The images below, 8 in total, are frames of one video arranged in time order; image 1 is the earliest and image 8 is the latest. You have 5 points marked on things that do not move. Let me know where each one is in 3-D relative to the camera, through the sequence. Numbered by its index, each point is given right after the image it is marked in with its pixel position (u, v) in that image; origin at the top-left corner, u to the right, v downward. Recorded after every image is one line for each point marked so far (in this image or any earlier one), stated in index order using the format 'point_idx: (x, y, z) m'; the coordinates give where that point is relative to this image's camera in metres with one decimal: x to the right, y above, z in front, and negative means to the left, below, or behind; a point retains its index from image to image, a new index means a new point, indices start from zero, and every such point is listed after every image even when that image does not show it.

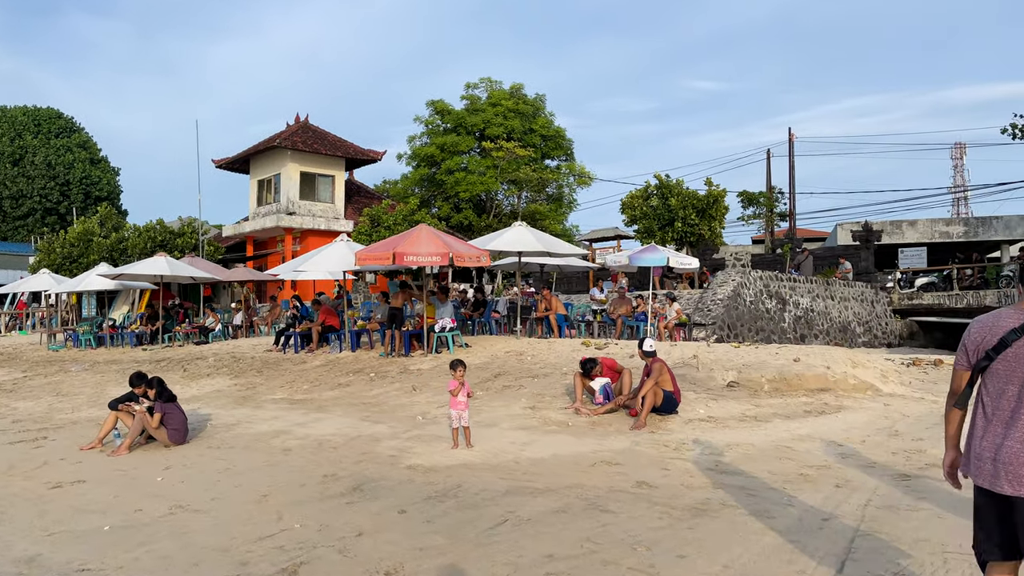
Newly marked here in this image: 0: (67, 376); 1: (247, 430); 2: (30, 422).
0: (-8.4, -1.7, +15.2) m
1: (-2.8, -1.5, +8.6) m
2: (-6.2, -1.7, +10.3) m
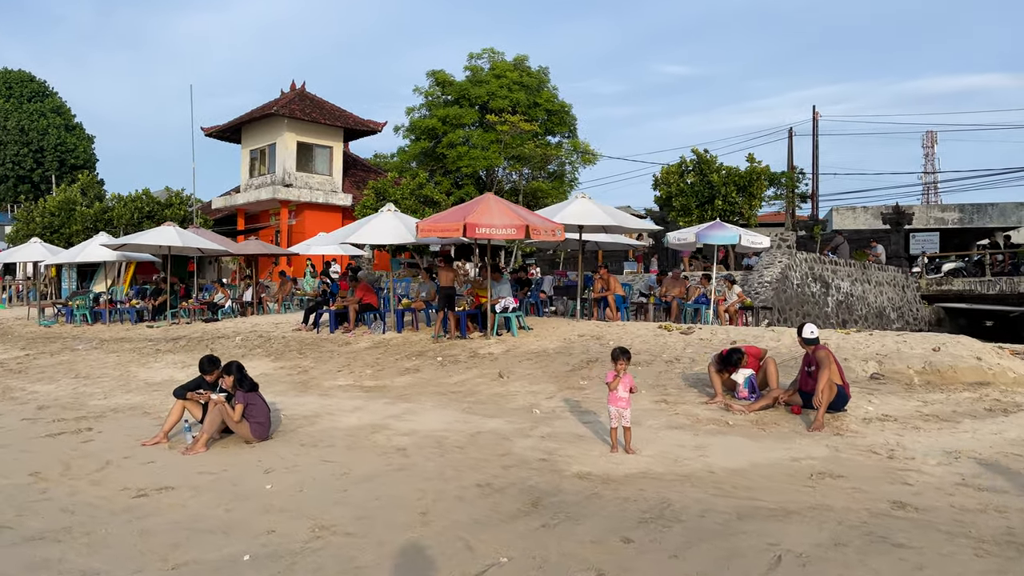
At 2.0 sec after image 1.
0: (-7.4, -1.2, +13.8) m
1: (-1.6, -1.3, +7.5) m
2: (-5.1, -1.4, +9.1) m
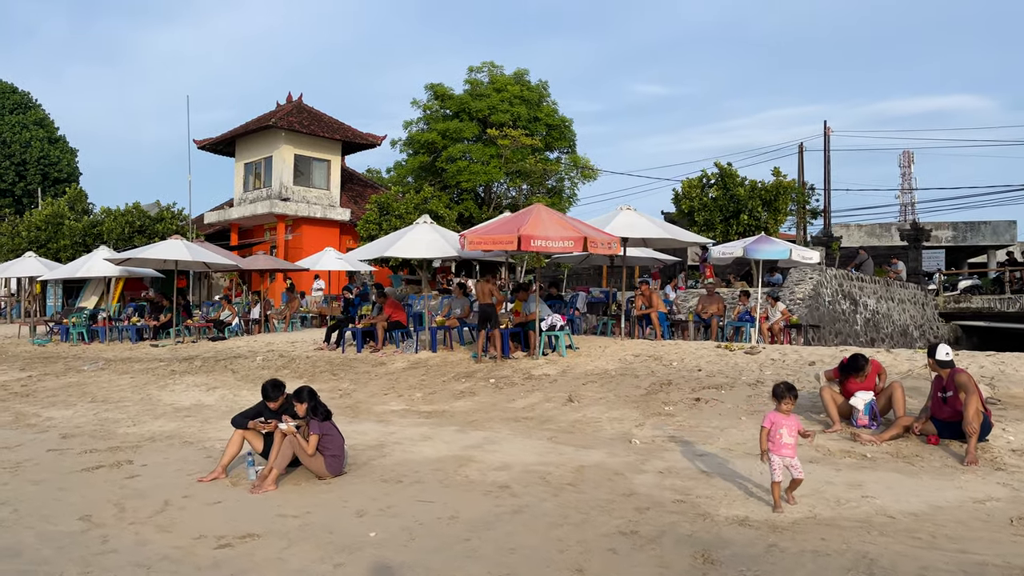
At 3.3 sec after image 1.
0: (-6.8, -1.4, +12.9) m
1: (-0.9, -1.4, +6.7) m
2: (-4.3, -1.5, +8.2) m
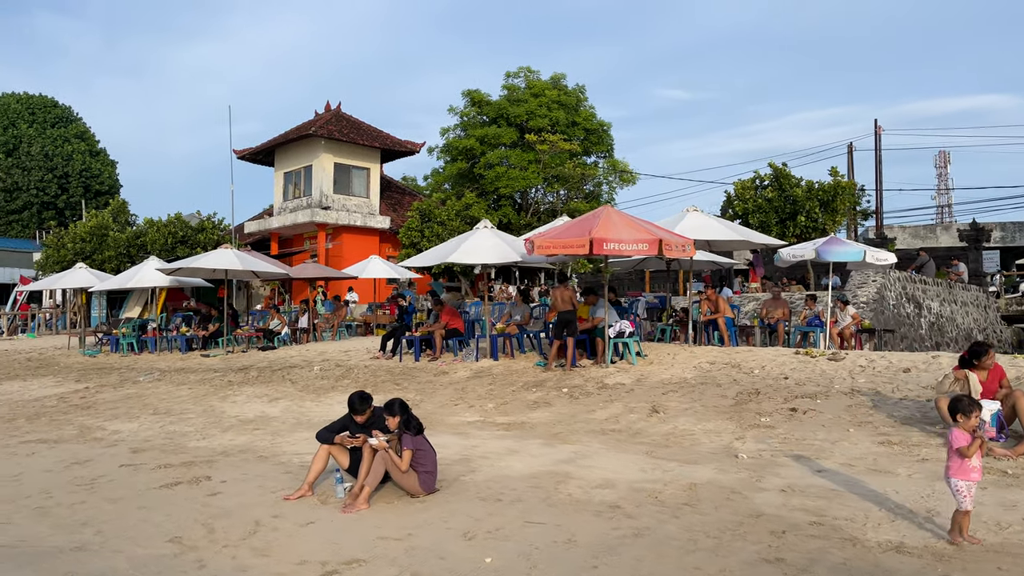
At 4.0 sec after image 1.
0: (-5.8, -1.6, +12.7) m
1: (-0.1, -1.5, +6.4) m
2: (-3.5, -1.6, +8.0) m
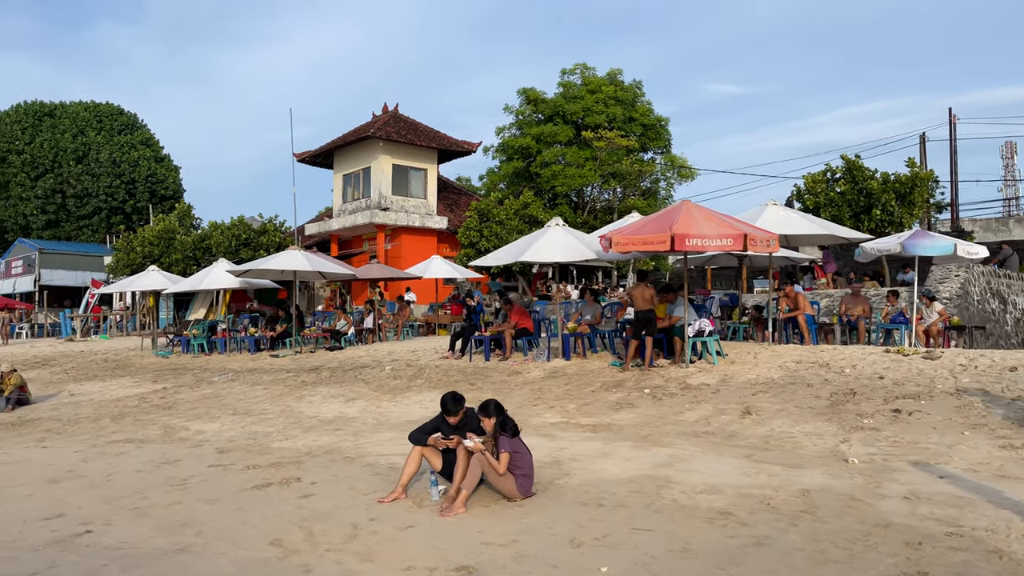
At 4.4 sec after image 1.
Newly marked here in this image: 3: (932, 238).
0: (-4.7, -1.6, +12.9) m
1: (+0.7, -1.4, +6.2) m
2: (-2.6, -1.6, +8.0) m
3: (+6.3, +0.7, +12.0) m
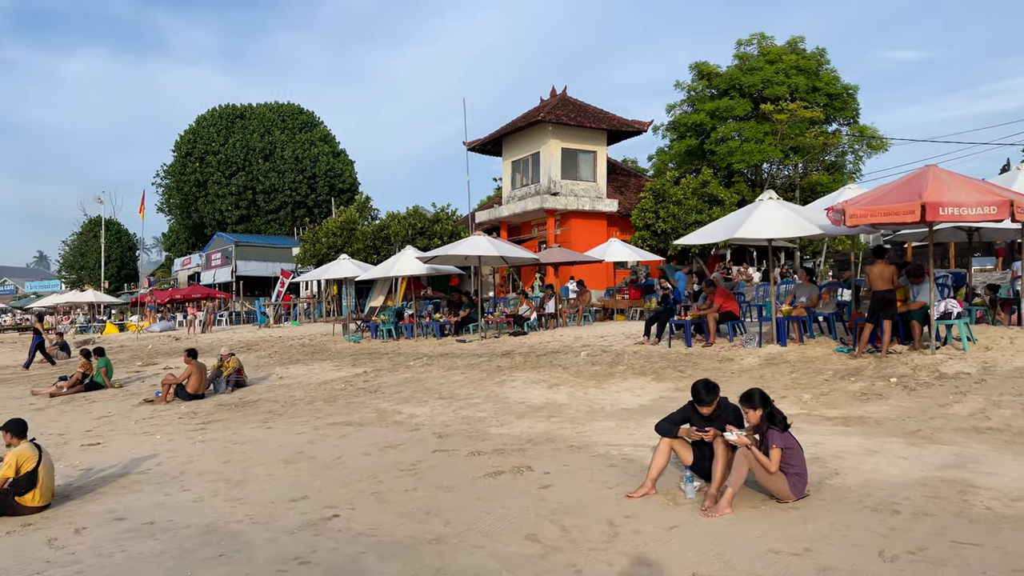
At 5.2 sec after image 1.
0: (-1.5, -1.4, +13.0) m
1: (+2.4, -1.3, +5.4) m
2: (-0.4, -1.5, +7.8) m
3: (+9.1, +1.1, +10.0) m
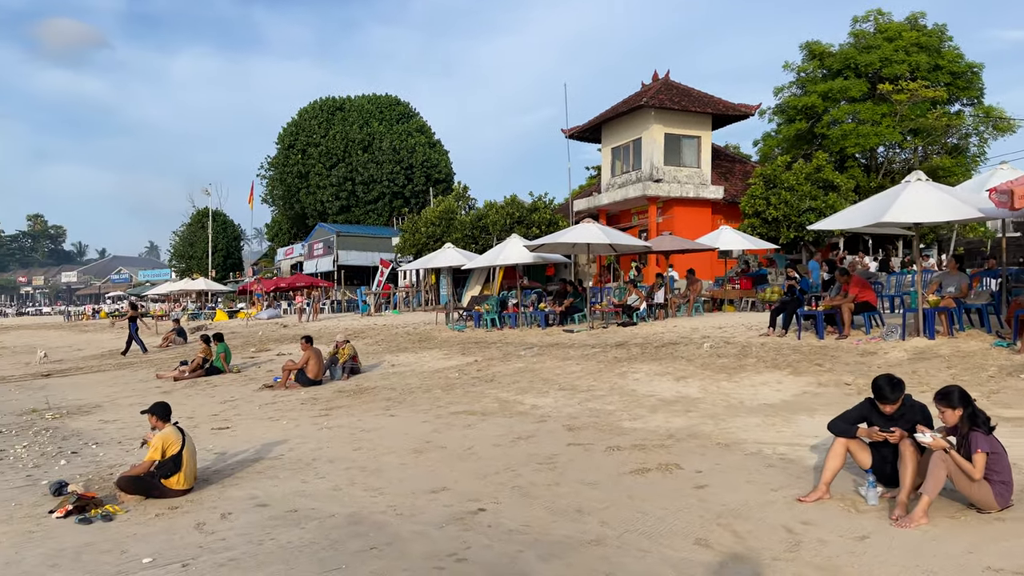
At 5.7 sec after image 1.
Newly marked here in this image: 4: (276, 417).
0: (+0.3, -1.2, +12.8) m
1: (+3.4, -1.2, +4.8) m
2: (+0.8, -1.3, +7.5) m
3: (+10.5, +1.2, +8.6) m
4: (-3.0, -1.6, +10.1) m
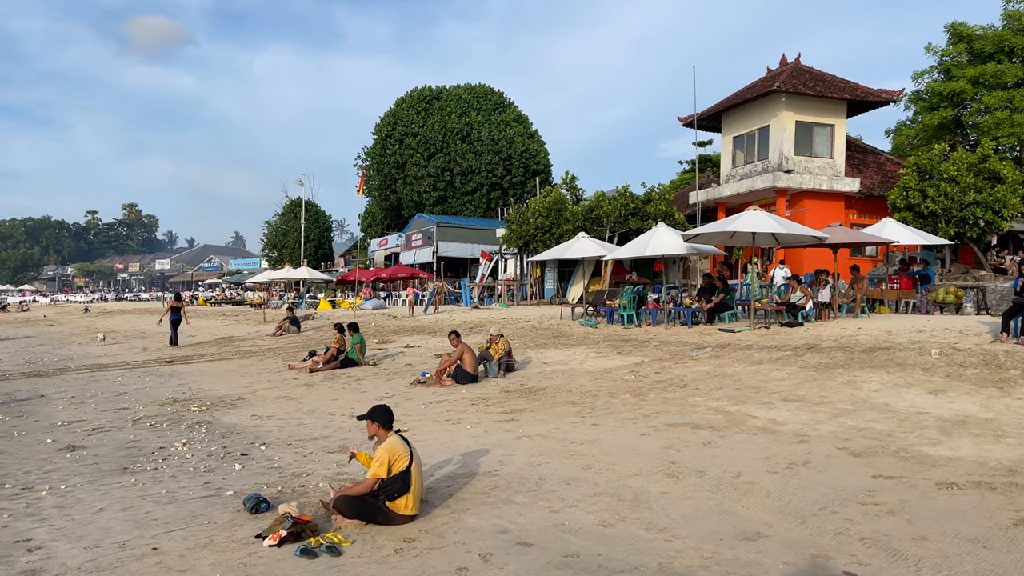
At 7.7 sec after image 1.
0: (+2.9, -1.1, +11.3) m
1: (+5.3, -1.2, +3.0) m
2: (+2.9, -1.3, +5.9) m
3: (+12.7, +1.0, +6.2) m
4: (-0.6, -1.4, +8.9) m
